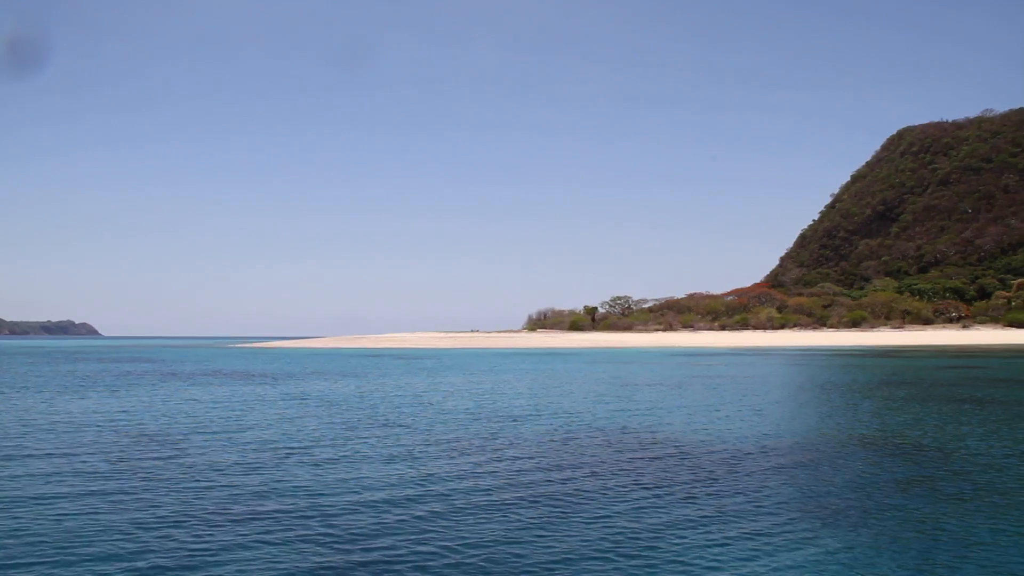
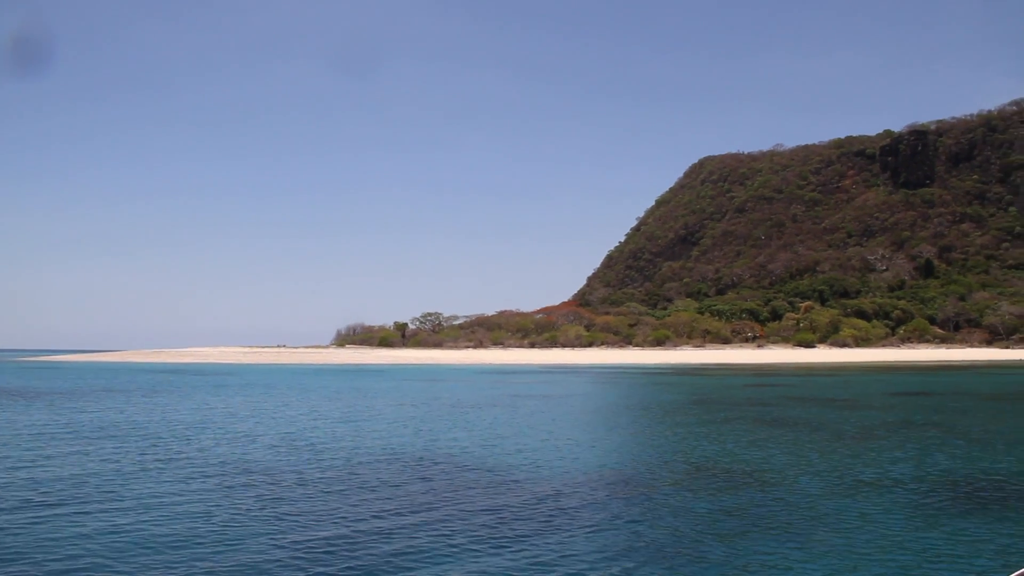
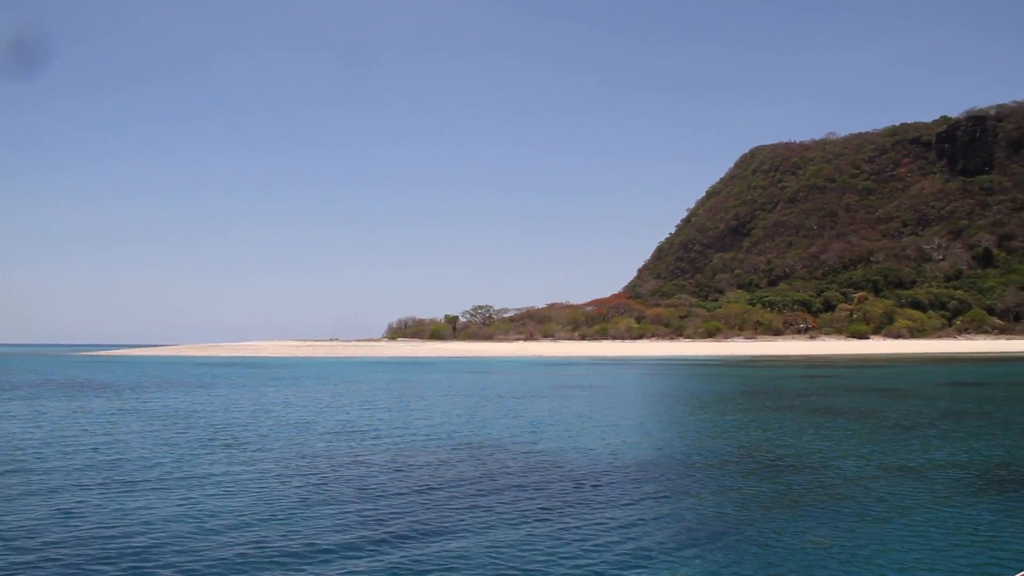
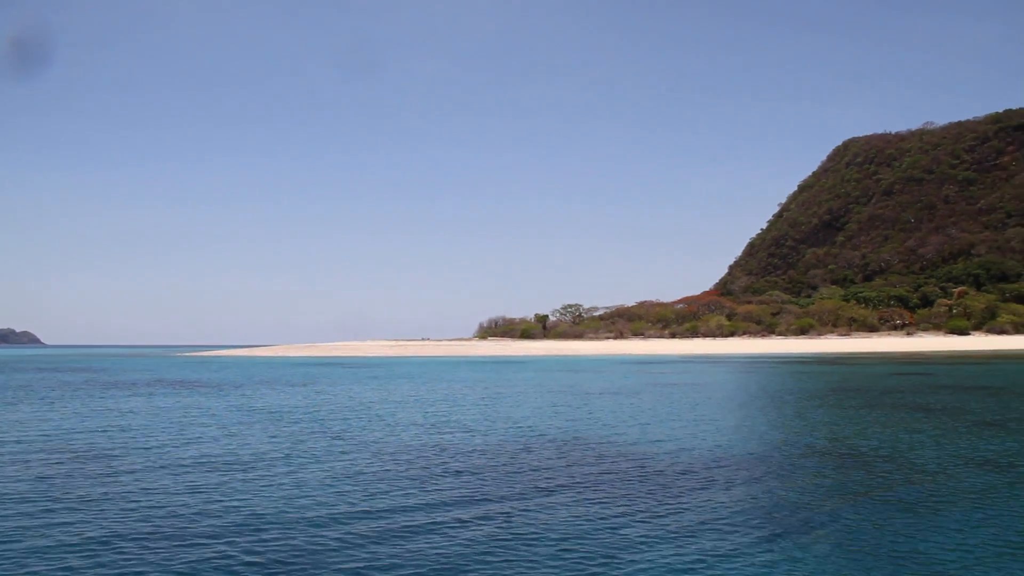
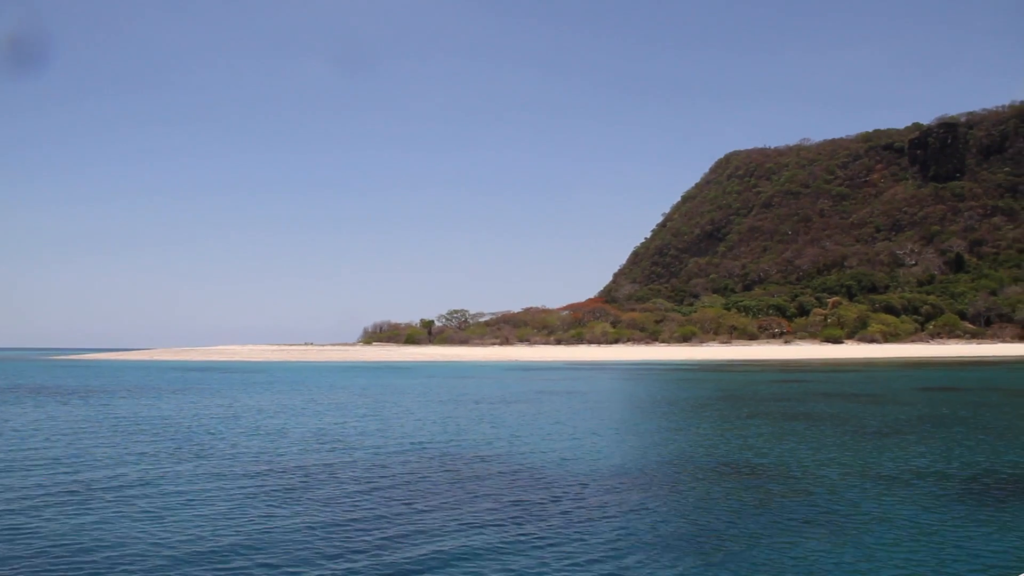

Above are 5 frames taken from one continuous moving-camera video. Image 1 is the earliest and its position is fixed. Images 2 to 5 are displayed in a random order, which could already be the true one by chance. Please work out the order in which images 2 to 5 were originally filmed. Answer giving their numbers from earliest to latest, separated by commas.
4, 3, 5, 2
